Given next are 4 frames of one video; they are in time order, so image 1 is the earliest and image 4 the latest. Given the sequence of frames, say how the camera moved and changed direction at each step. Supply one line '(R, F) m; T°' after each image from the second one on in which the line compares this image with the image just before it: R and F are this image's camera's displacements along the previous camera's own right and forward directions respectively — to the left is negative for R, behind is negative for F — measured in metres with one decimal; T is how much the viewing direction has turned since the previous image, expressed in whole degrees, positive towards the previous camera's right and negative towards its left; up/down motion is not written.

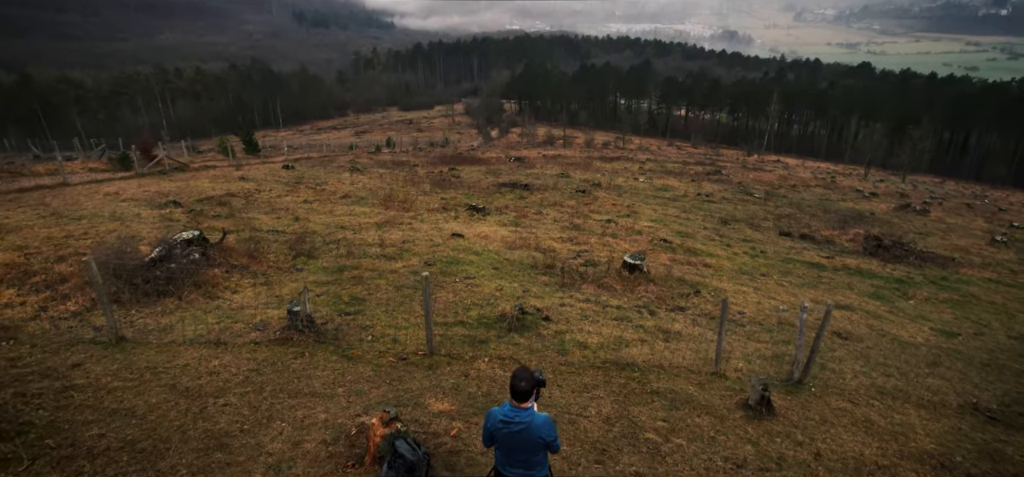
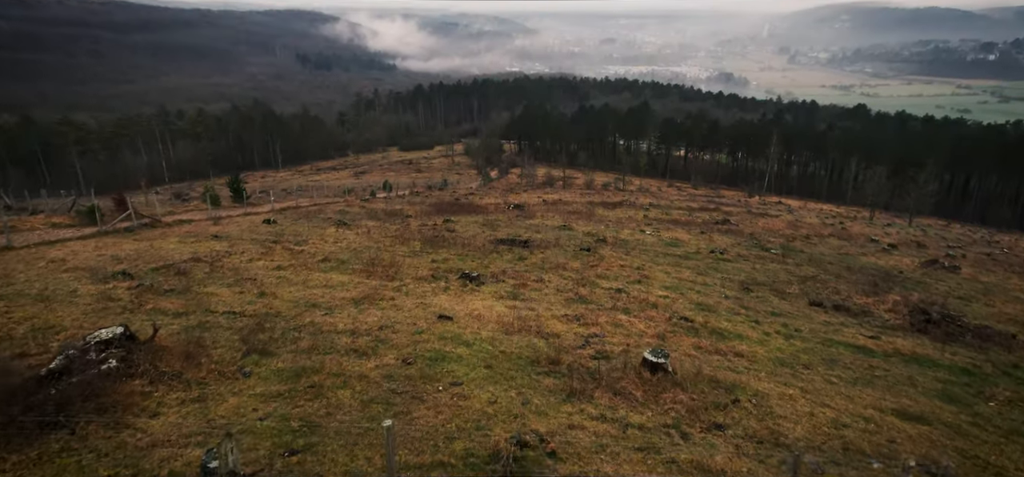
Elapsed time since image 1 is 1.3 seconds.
(+0.1, +2.8) m; 0°
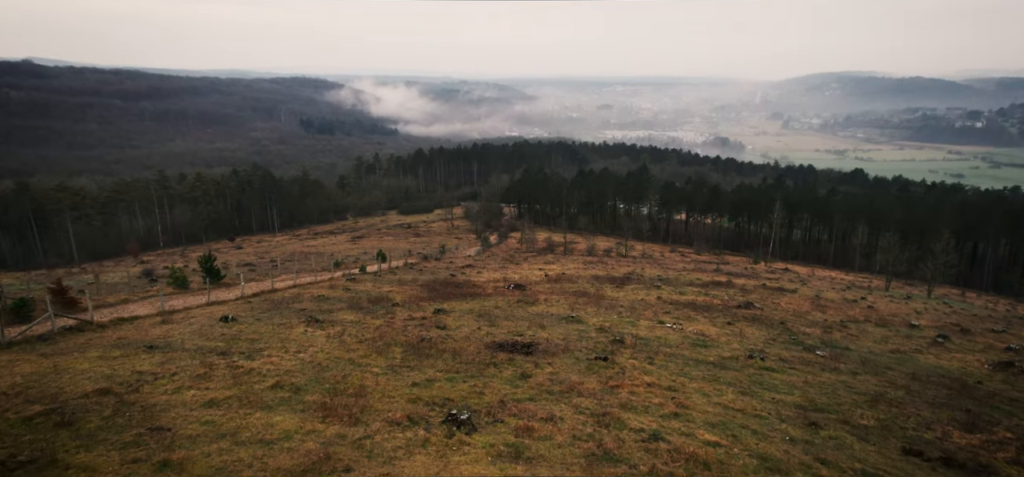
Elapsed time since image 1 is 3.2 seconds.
(-0.1, +5.1) m; 0°
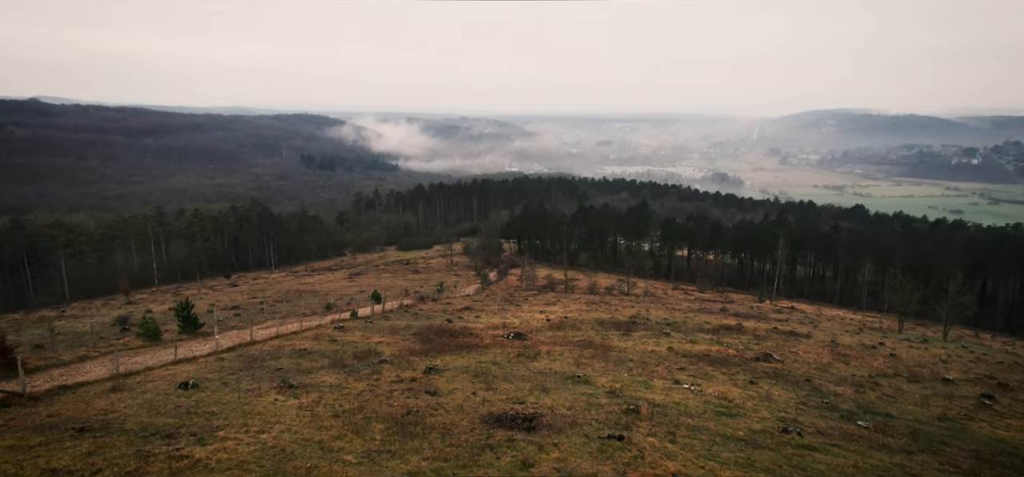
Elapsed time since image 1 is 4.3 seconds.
(0.0, +3.4) m; 0°
